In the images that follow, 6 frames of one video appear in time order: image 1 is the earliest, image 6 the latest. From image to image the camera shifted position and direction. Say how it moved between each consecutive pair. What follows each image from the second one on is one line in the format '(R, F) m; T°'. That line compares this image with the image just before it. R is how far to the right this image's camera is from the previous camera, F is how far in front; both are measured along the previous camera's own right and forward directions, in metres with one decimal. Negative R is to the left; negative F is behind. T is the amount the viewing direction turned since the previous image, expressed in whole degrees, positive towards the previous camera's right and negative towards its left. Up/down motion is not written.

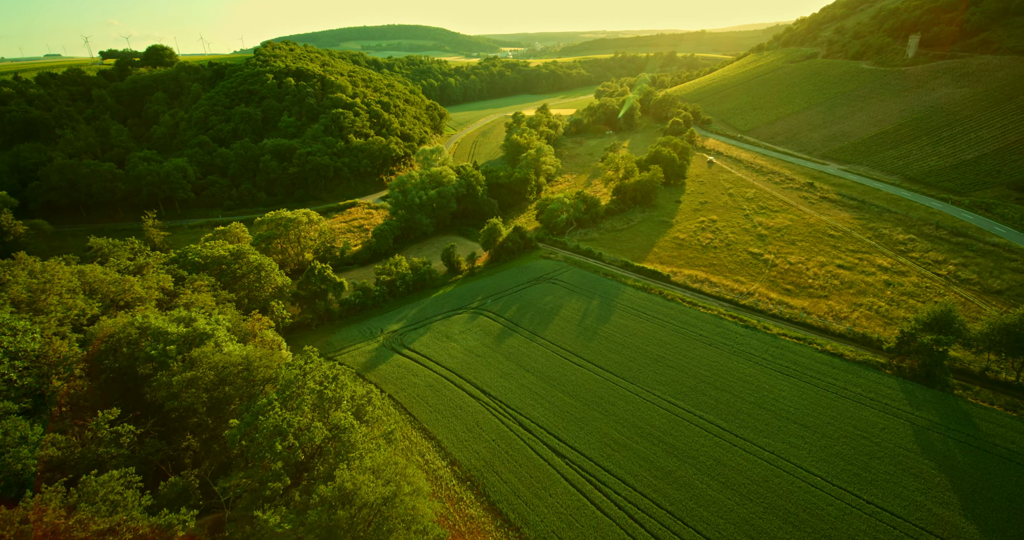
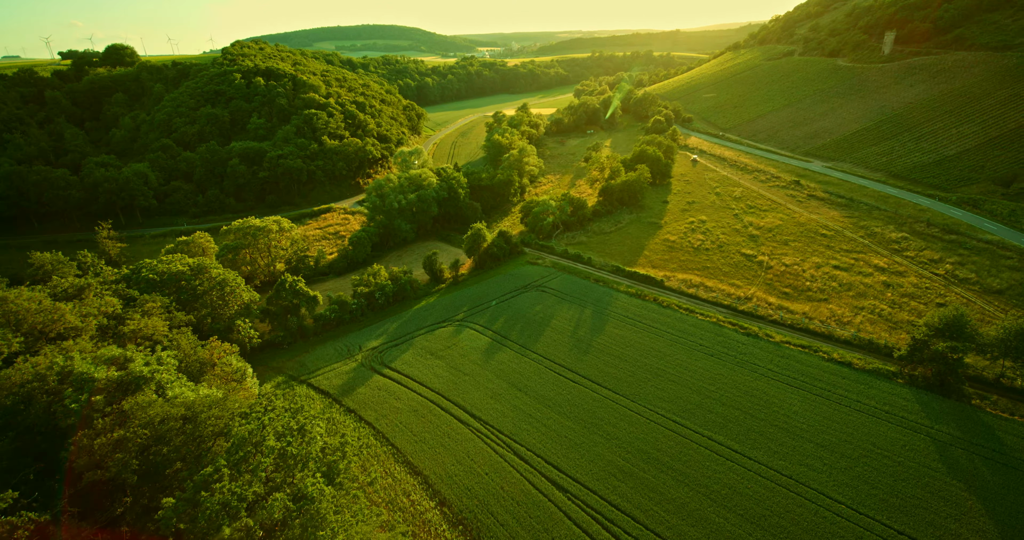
(-0.4, +2.3) m; +2°
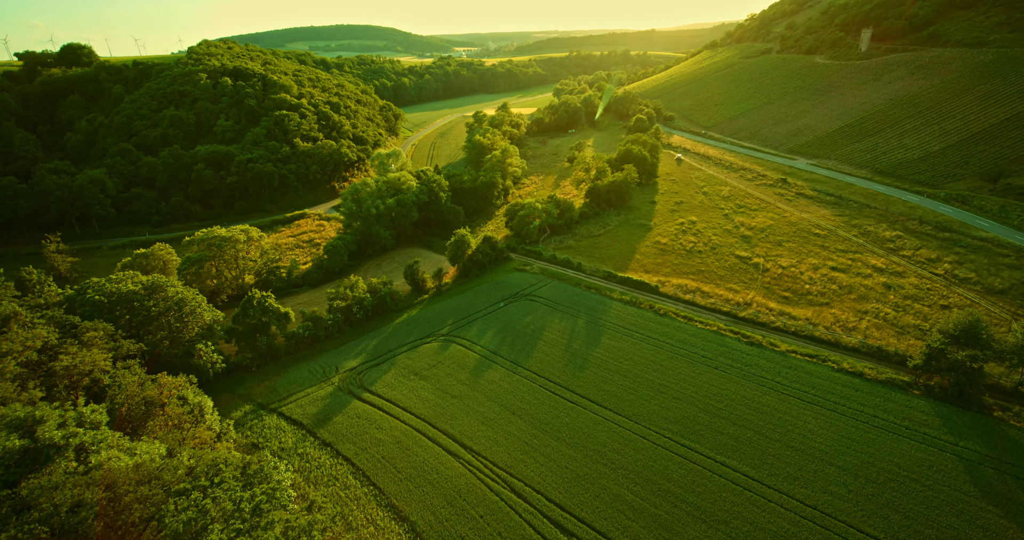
(-0.4, +2.3) m; +2°
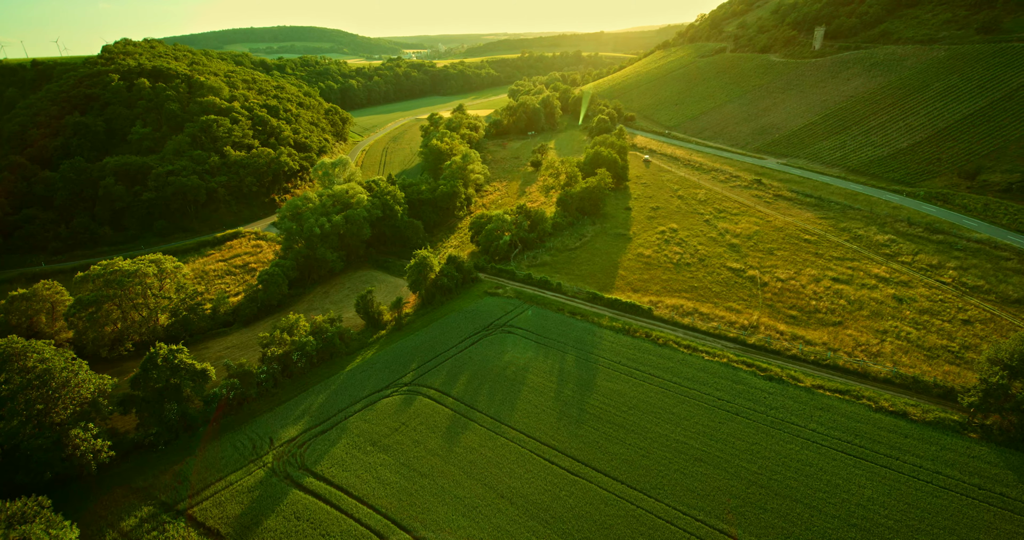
(-0.8, +5.4) m; +5°
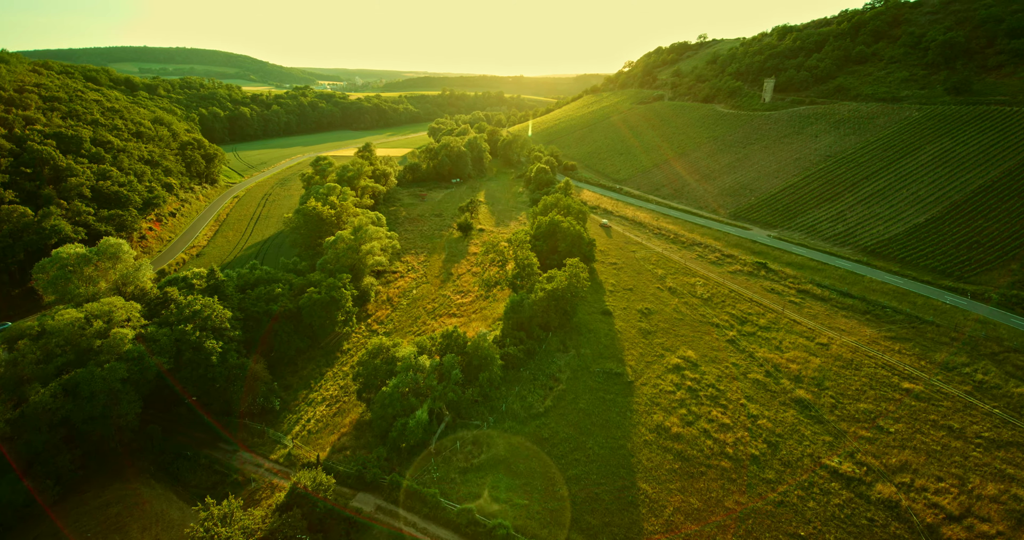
(-0.1, +19.7) m; +9°
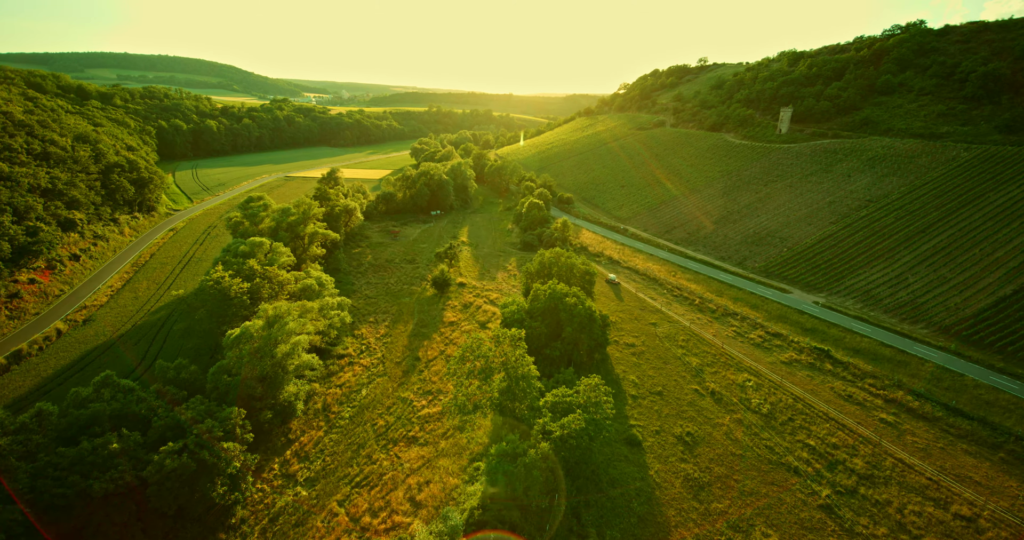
(-0.2, +11.2) m; +2°
